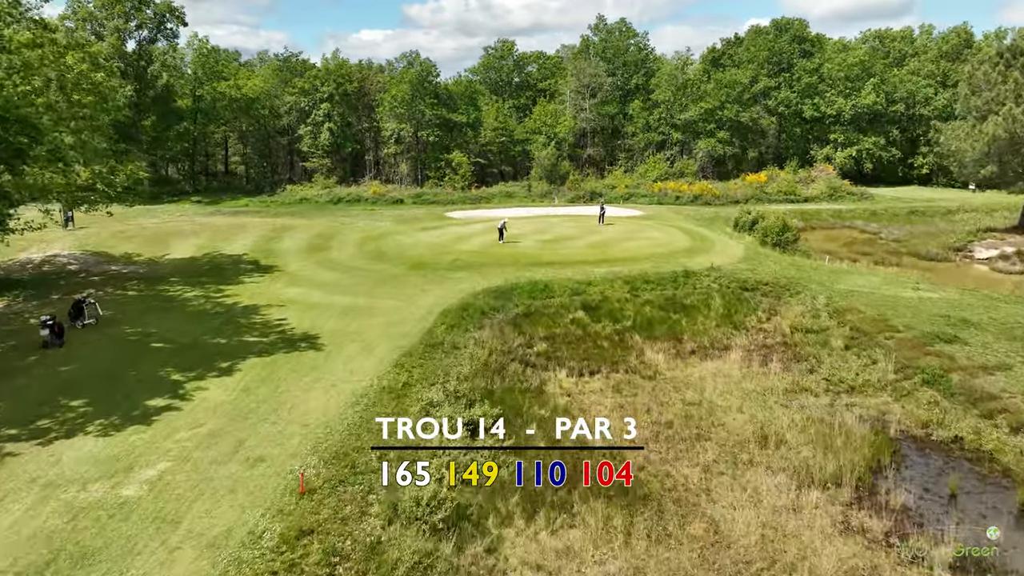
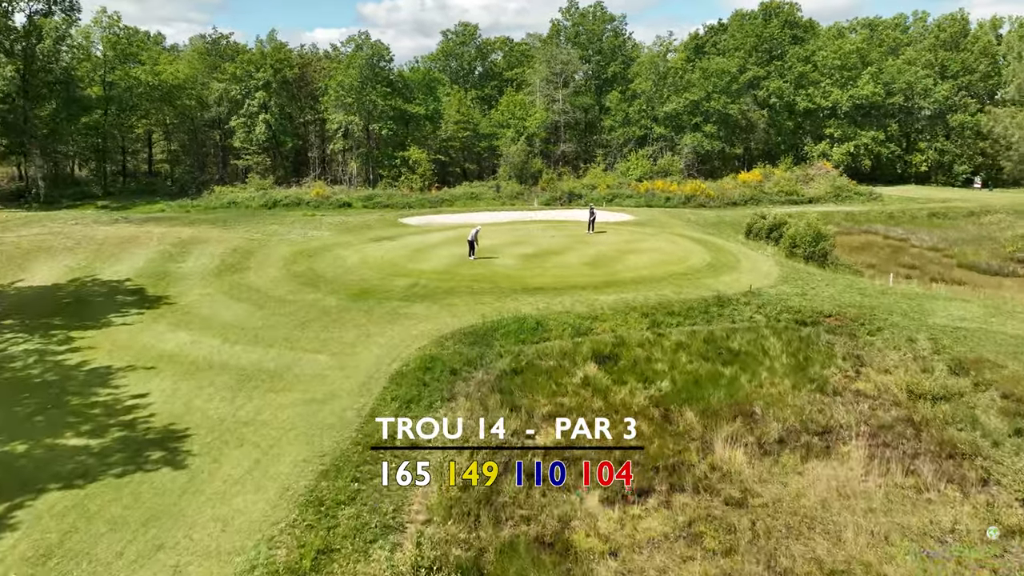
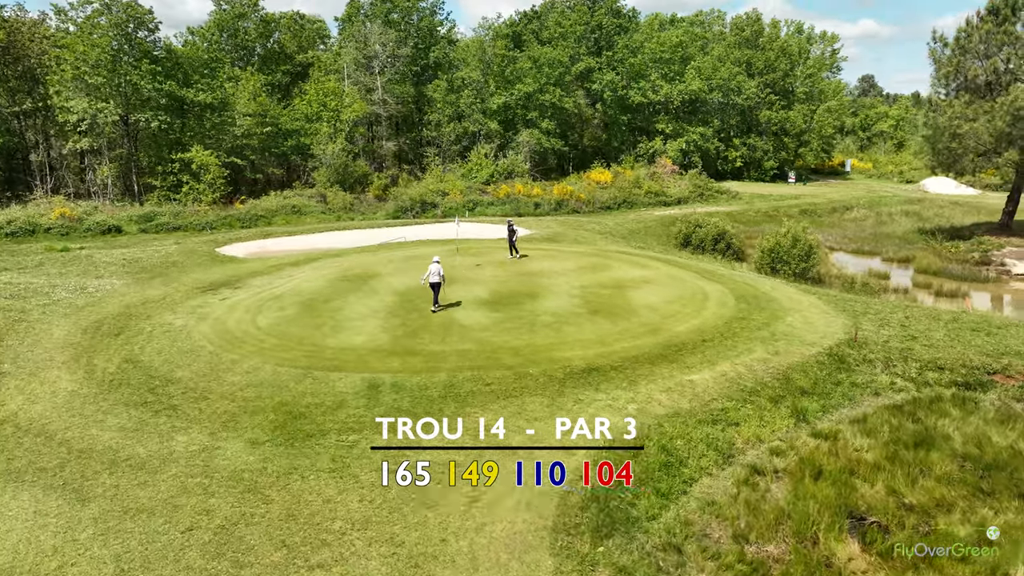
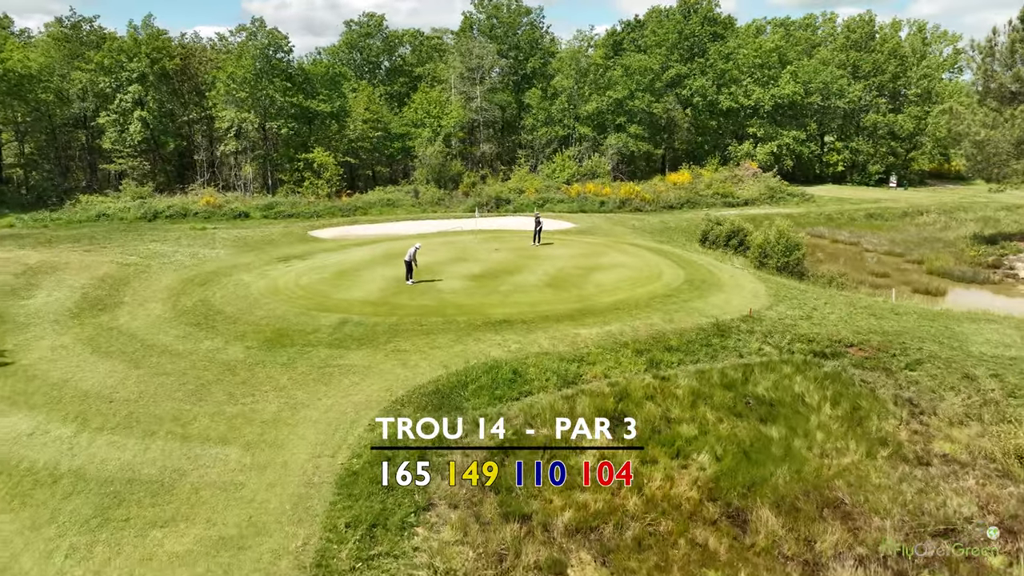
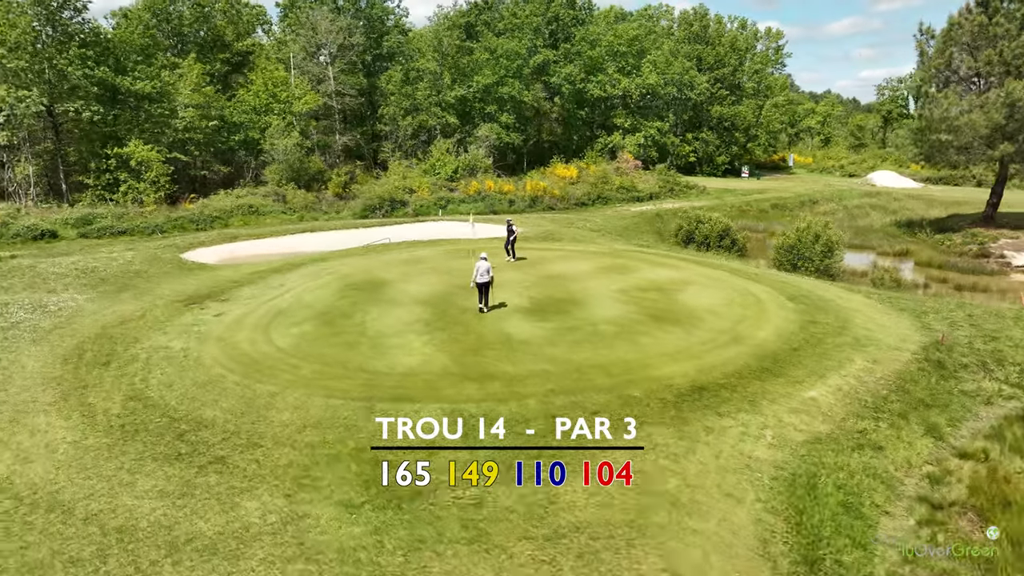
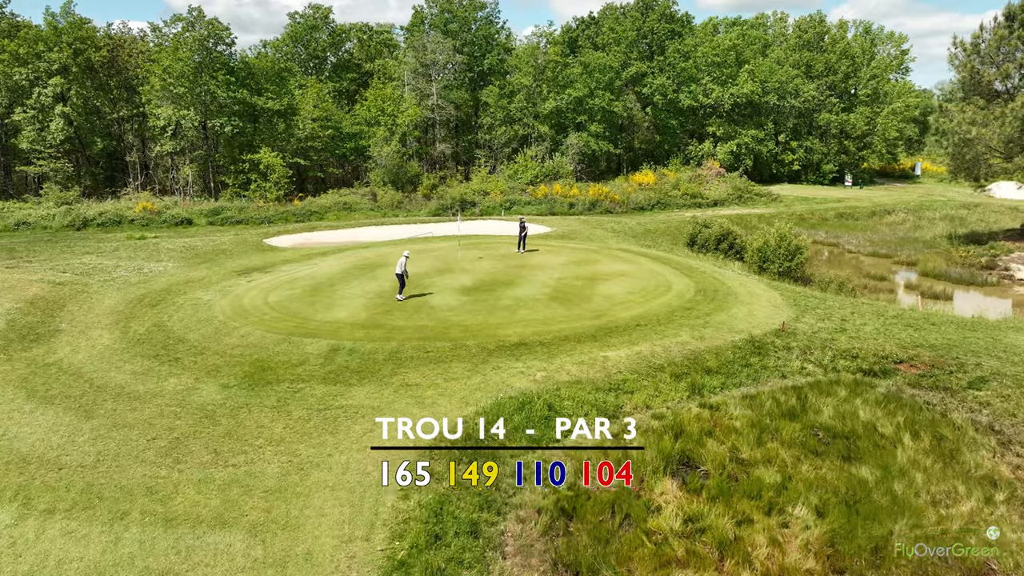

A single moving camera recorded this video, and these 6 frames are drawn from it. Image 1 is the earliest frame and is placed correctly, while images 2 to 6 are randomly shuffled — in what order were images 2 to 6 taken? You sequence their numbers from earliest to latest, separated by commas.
2, 4, 6, 3, 5
